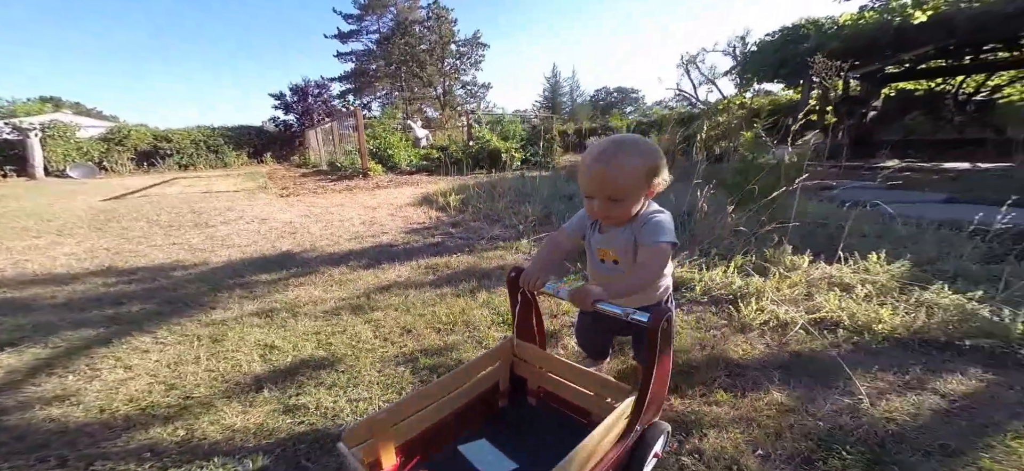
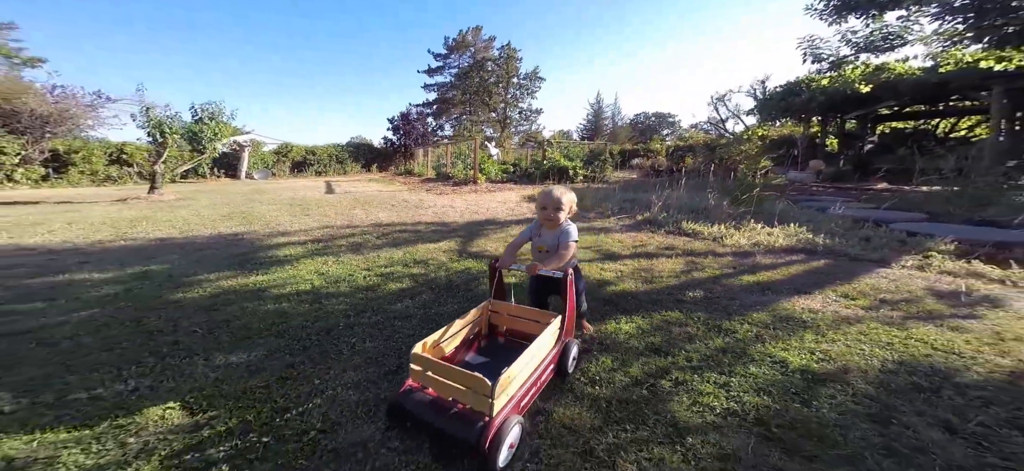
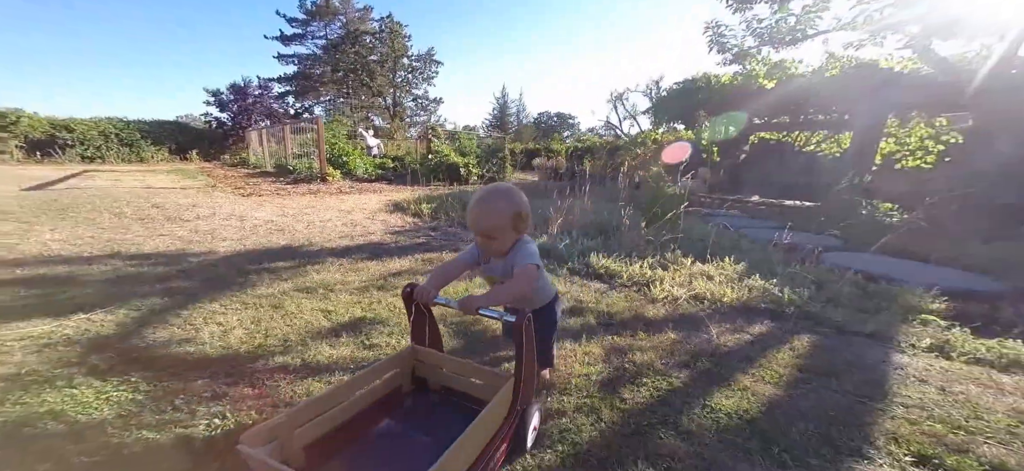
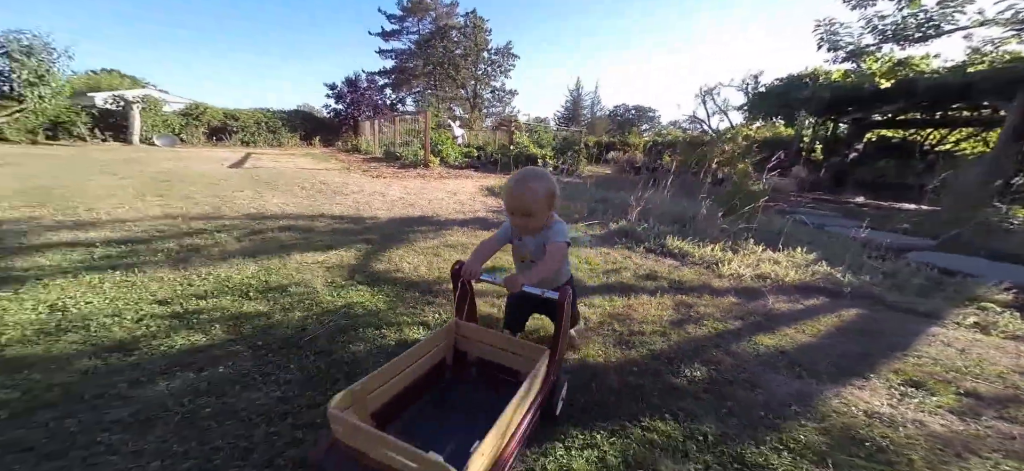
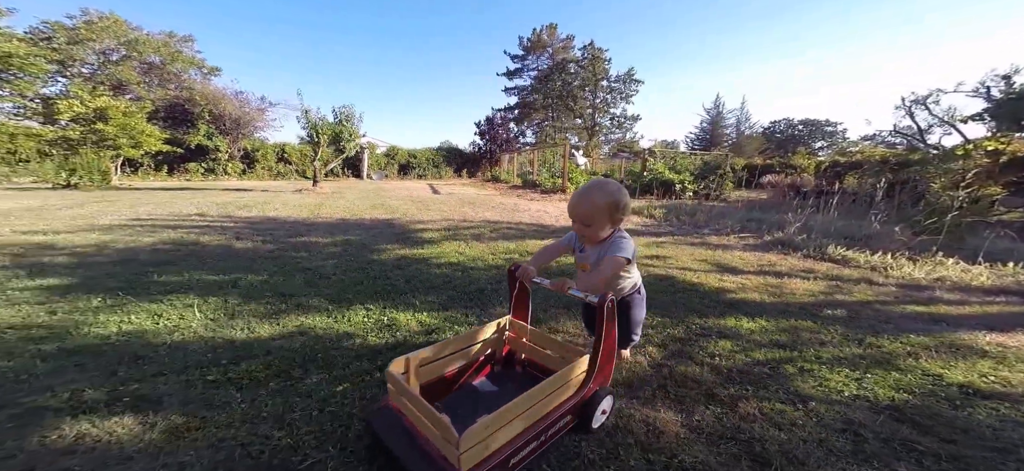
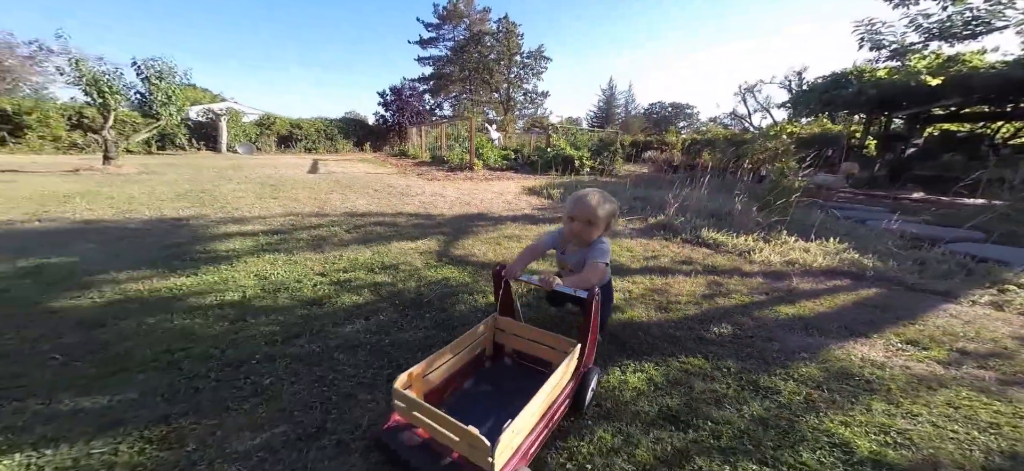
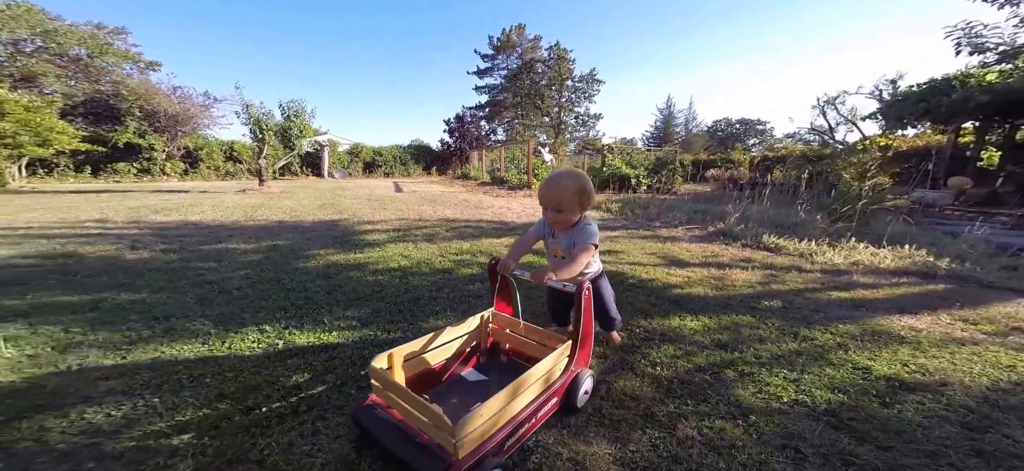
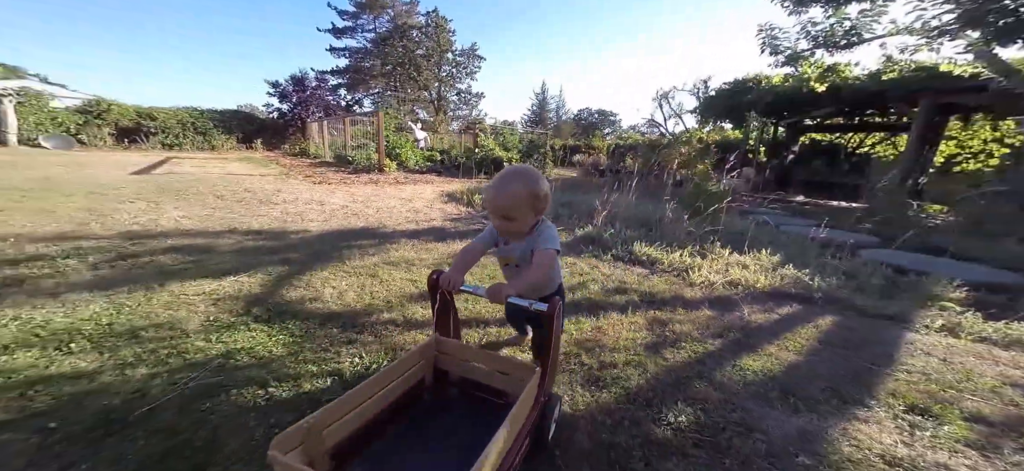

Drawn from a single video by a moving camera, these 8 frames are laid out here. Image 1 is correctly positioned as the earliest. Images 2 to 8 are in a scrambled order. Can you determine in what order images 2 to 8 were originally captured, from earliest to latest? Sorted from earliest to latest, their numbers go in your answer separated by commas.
3, 8, 4, 6, 2, 7, 5
